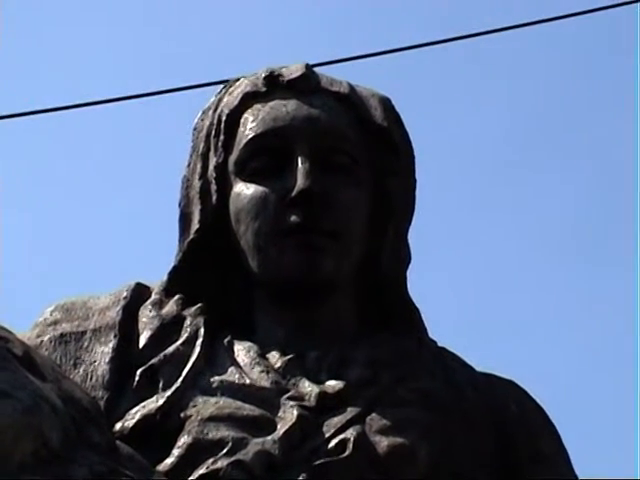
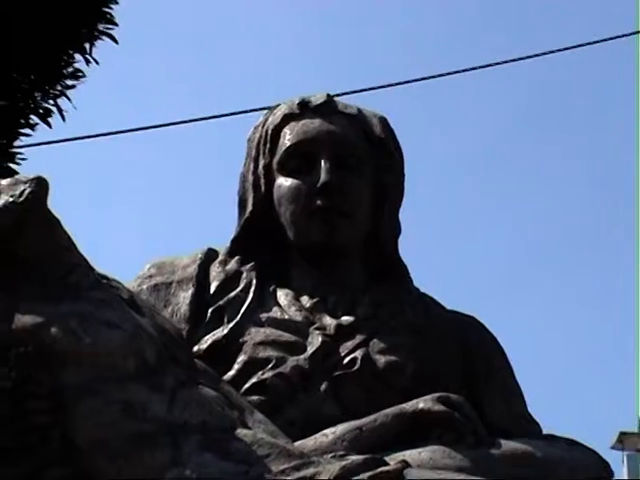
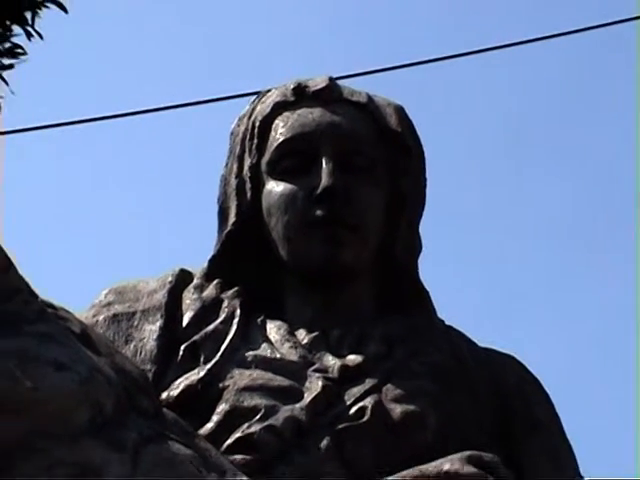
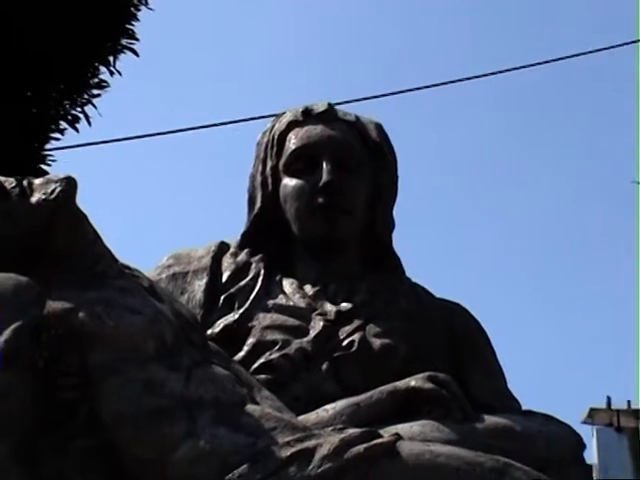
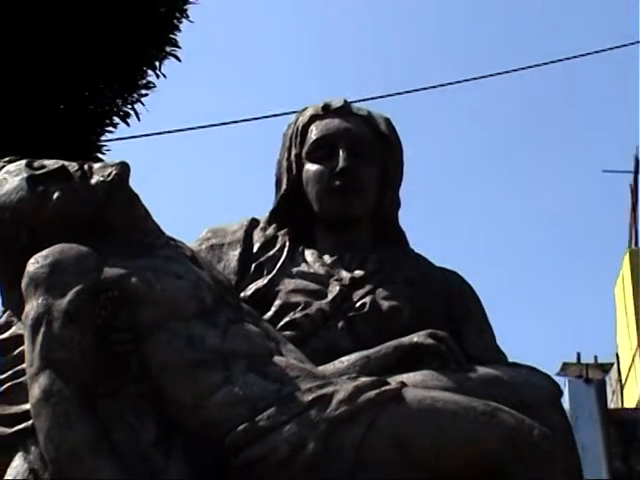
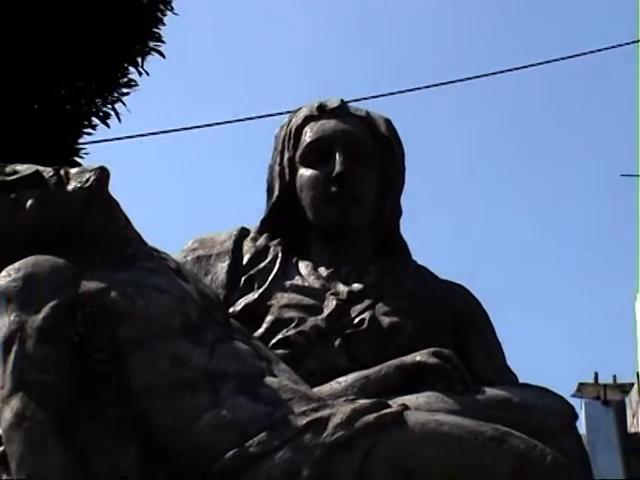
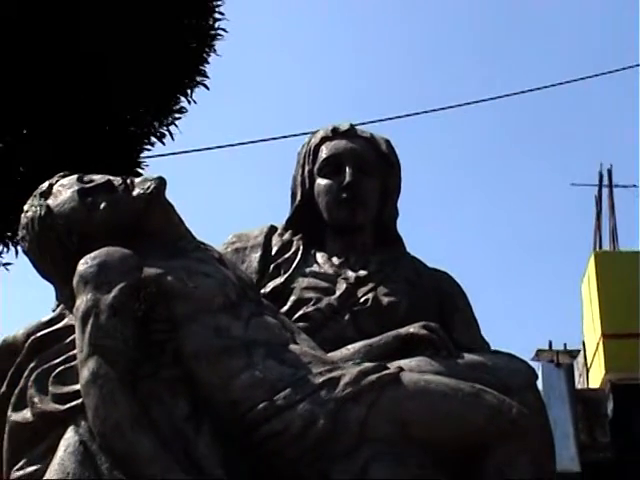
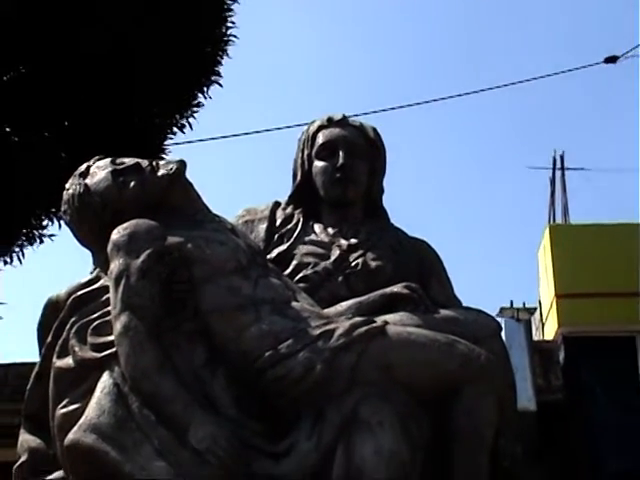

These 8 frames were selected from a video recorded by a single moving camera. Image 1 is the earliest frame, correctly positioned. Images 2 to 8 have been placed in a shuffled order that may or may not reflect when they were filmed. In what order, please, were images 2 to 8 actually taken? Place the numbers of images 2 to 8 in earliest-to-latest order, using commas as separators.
3, 2, 4, 6, 5, 7, 8
